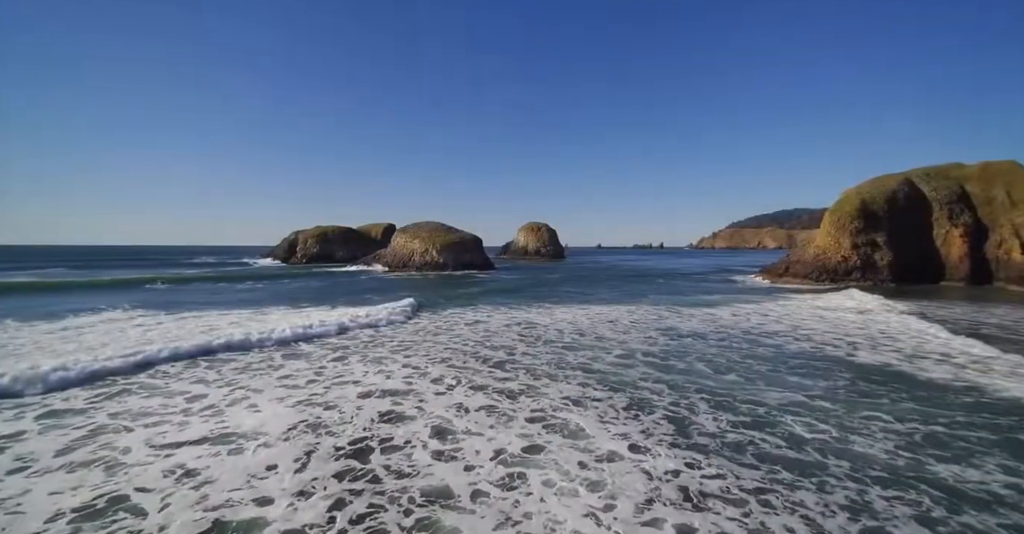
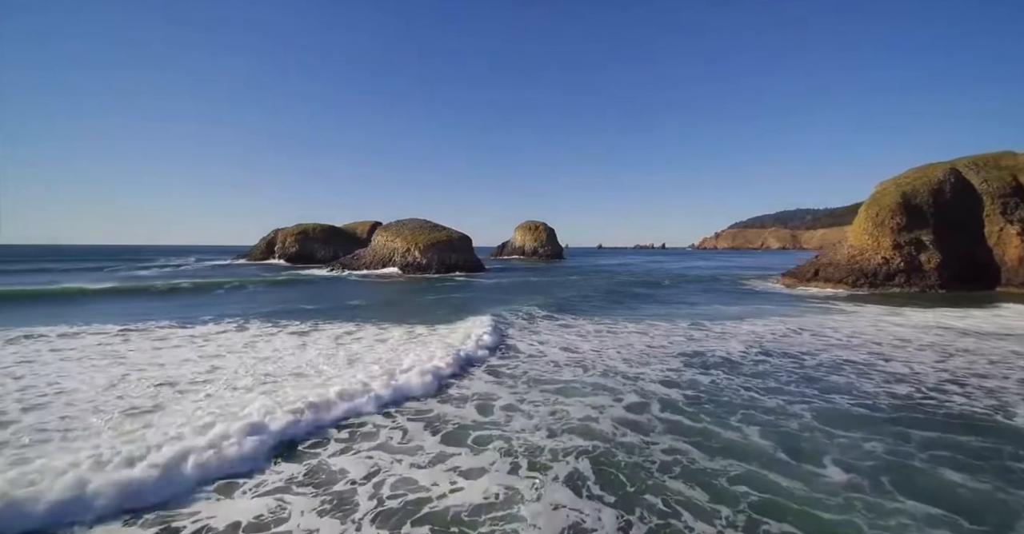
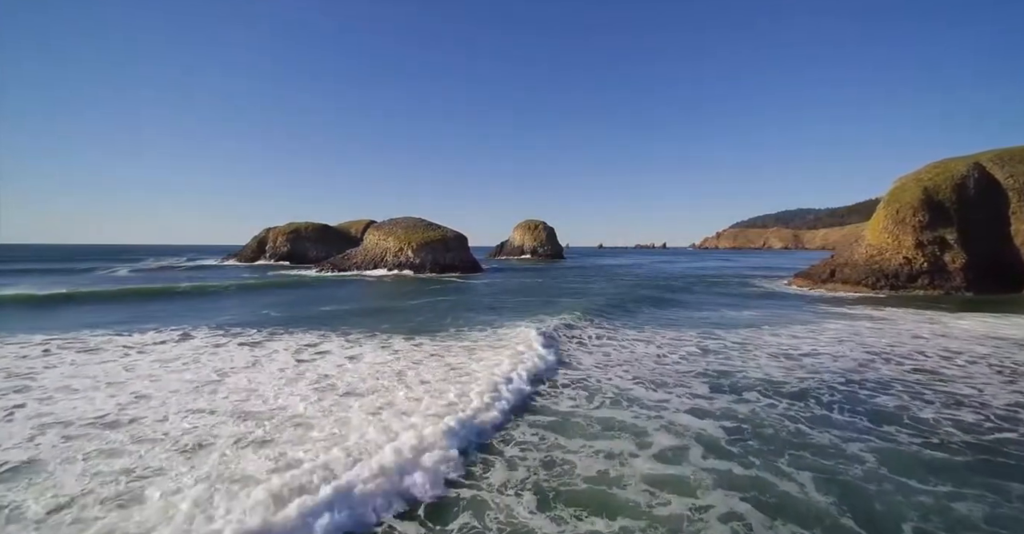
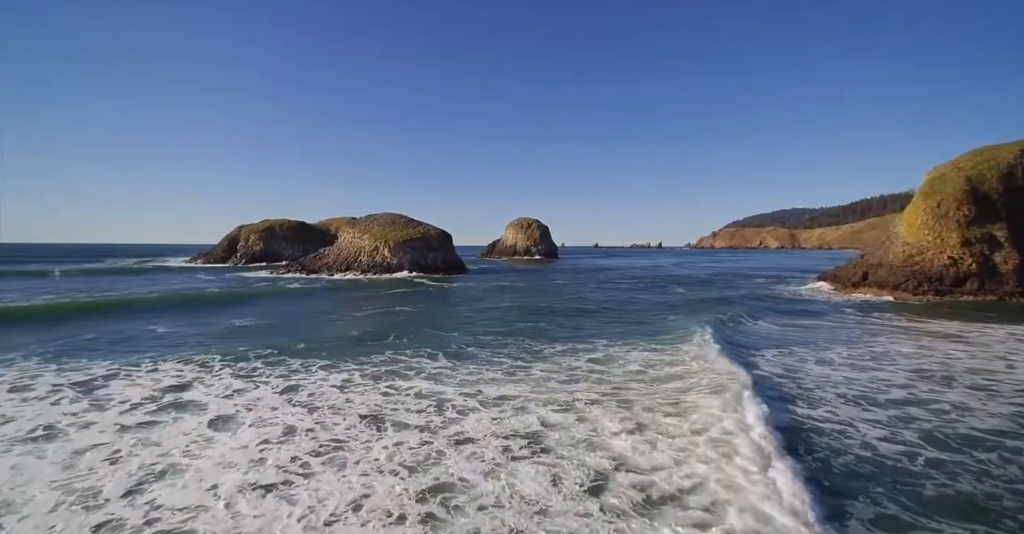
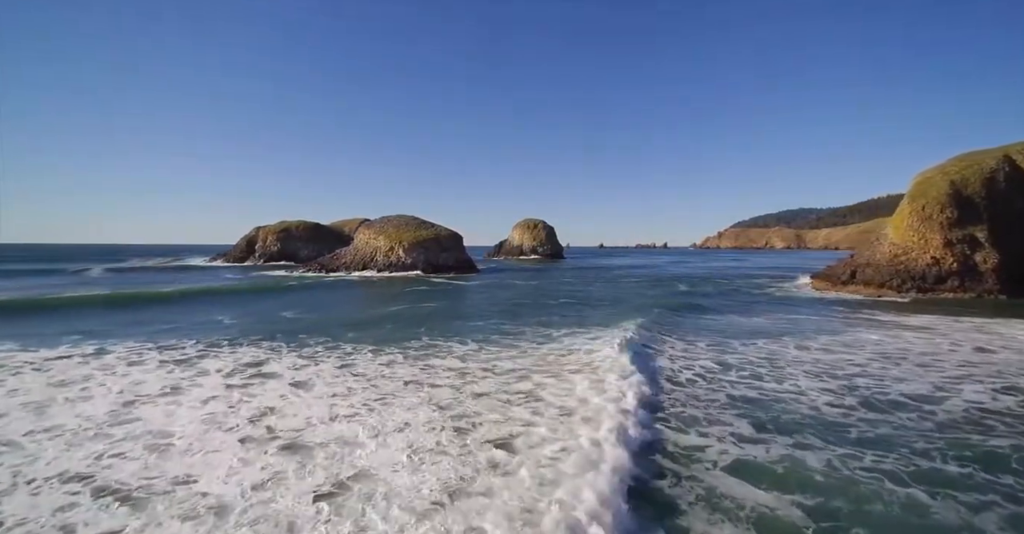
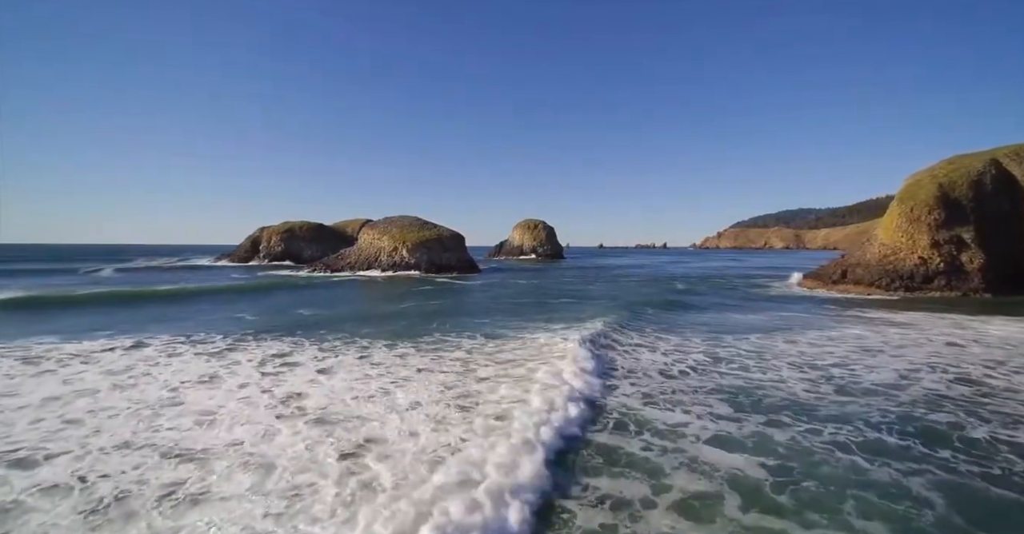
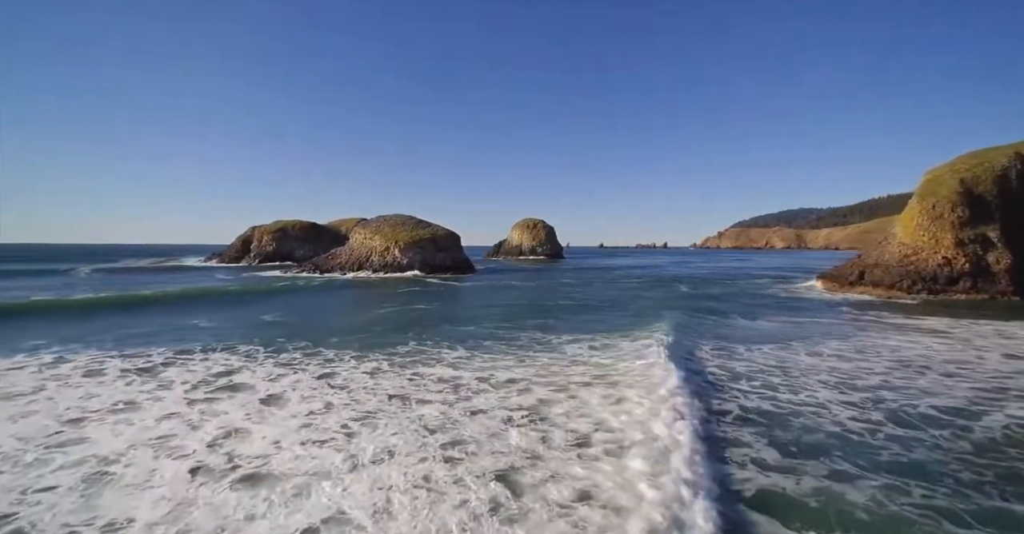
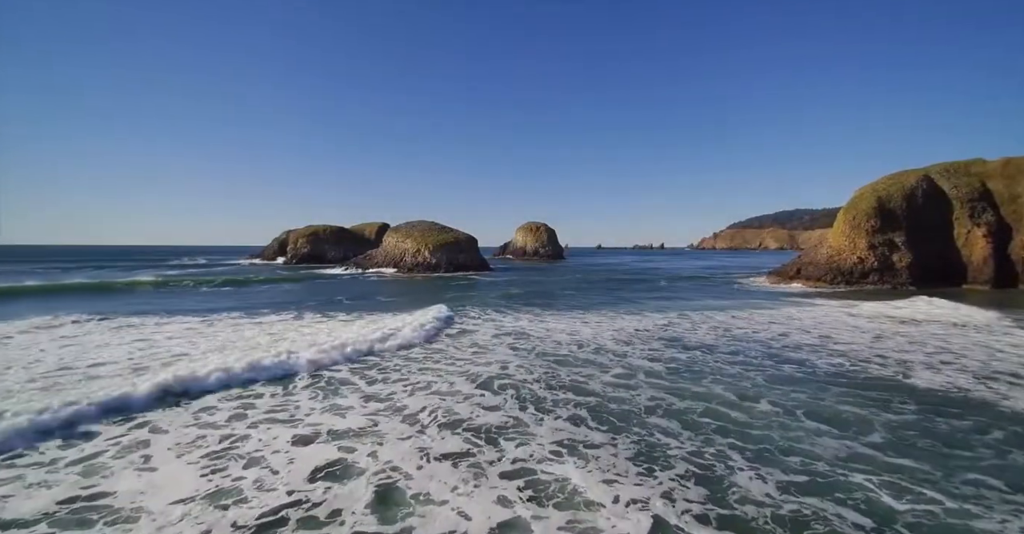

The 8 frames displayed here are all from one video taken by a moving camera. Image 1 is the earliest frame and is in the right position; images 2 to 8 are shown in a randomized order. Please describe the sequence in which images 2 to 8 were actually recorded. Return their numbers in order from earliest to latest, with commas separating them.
8, 2, 3, 6, 5, 7, 4
